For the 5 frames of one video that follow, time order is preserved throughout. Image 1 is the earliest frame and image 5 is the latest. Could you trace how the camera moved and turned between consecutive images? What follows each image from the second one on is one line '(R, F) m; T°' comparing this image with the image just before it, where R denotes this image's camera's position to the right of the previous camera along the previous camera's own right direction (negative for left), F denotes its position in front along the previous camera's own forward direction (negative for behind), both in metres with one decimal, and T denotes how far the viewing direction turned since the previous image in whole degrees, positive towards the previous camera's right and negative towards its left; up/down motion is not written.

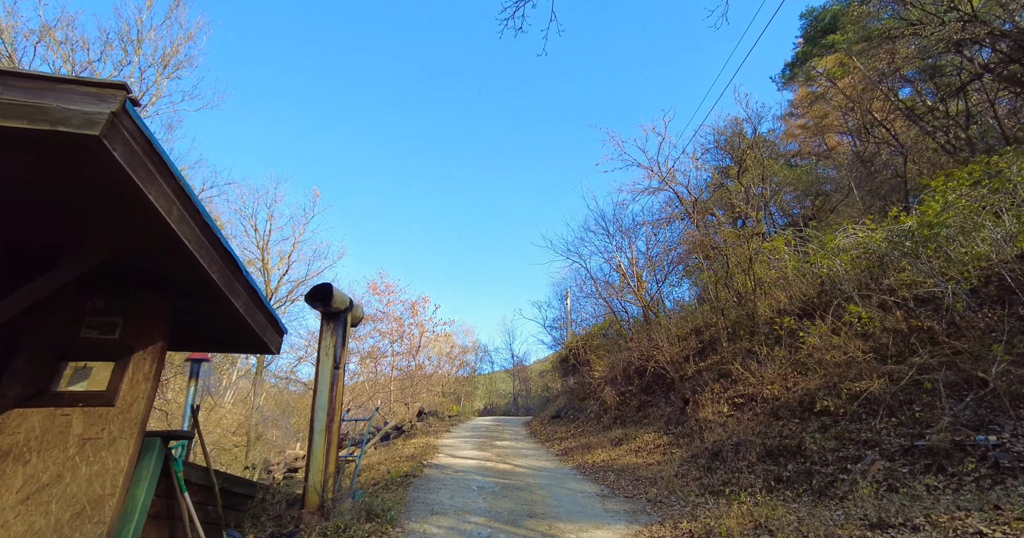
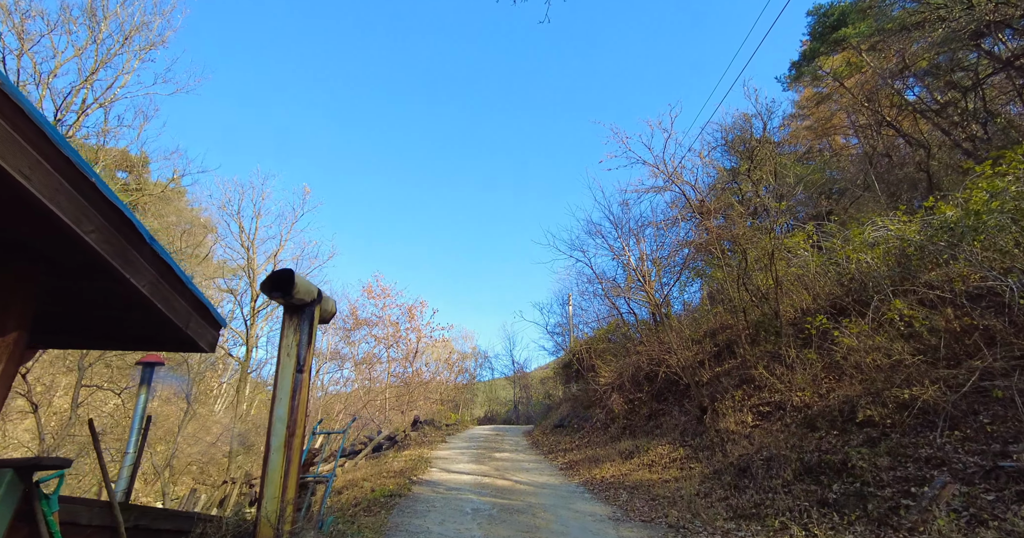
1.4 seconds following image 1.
(0.0, +0.8) m; 0°
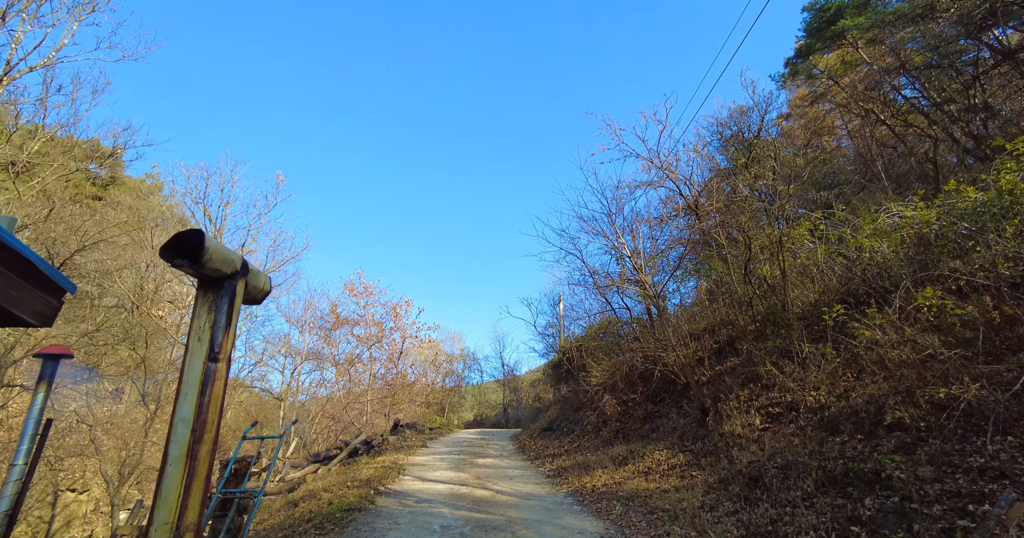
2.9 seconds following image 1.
(+0.1, +0.8) m; +1°
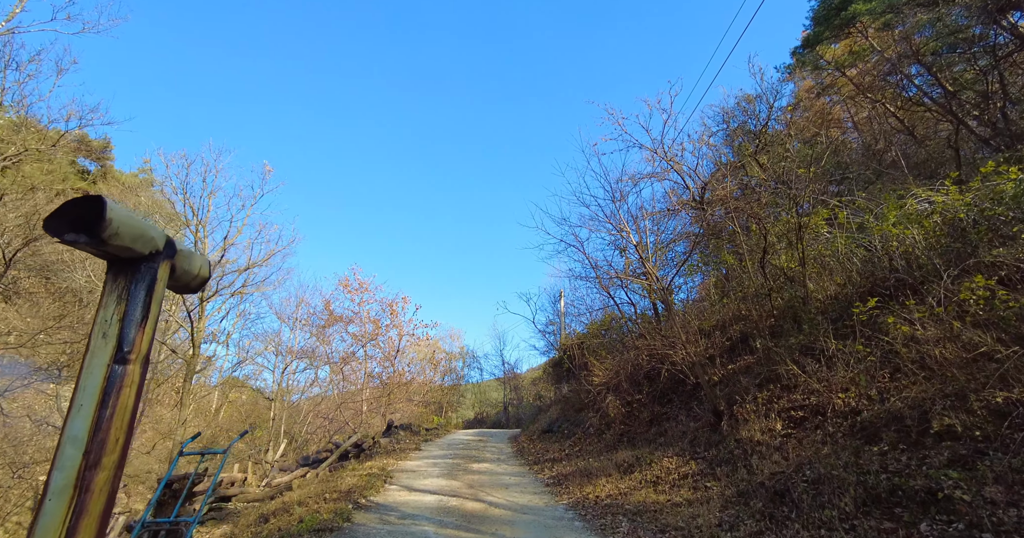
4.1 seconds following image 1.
(+0.1, +0.6) m; 0°
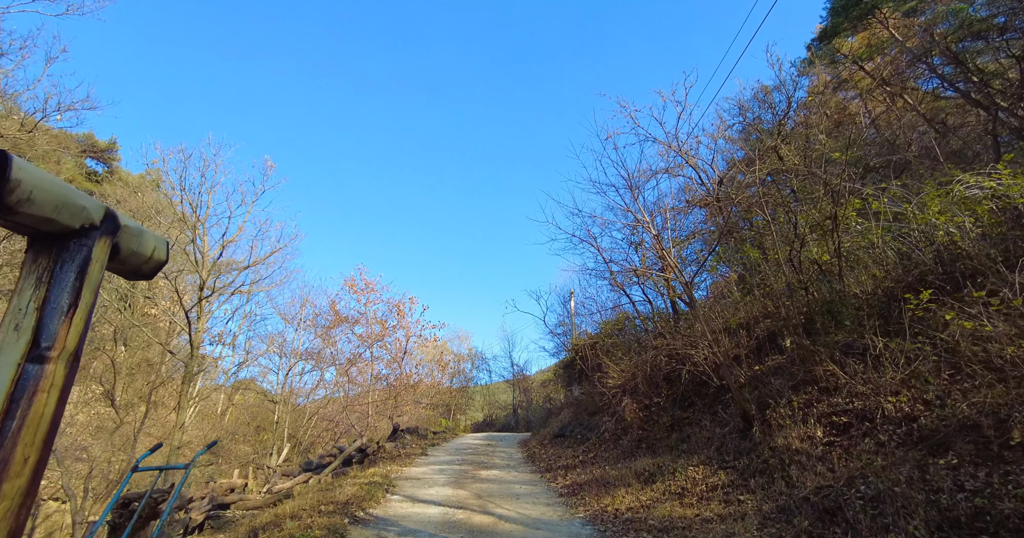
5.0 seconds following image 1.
(0.0, +0.5) m; -1°
